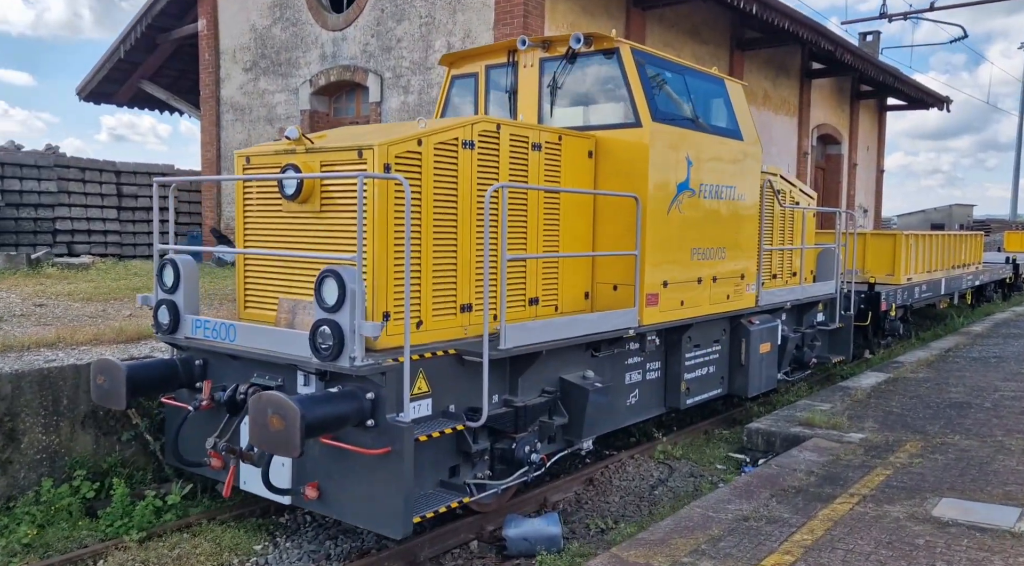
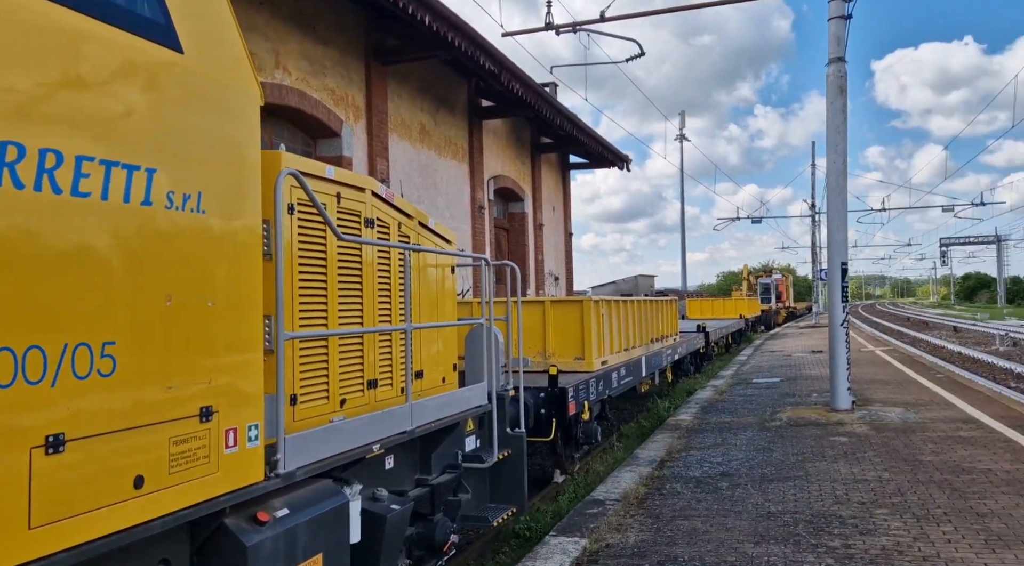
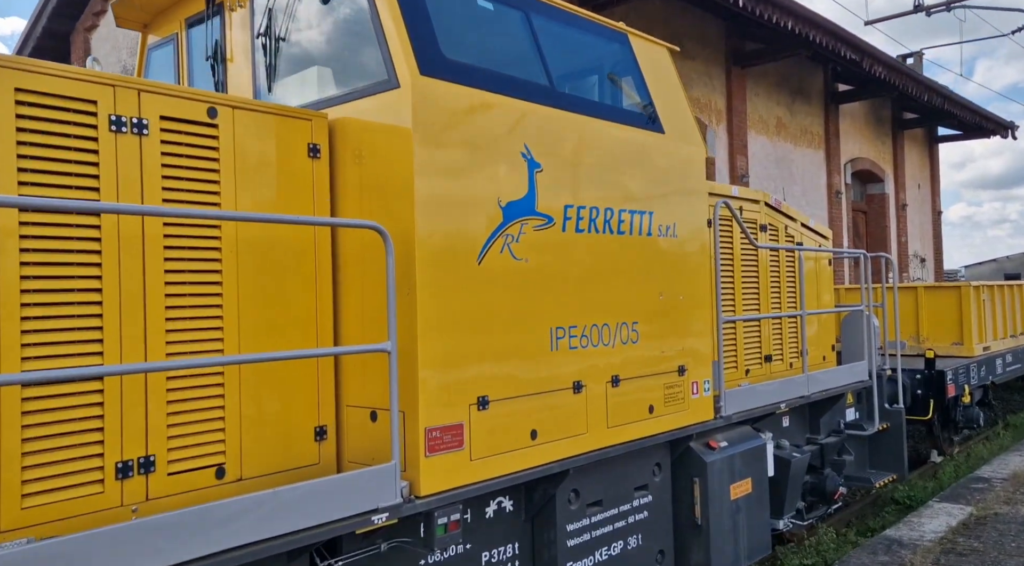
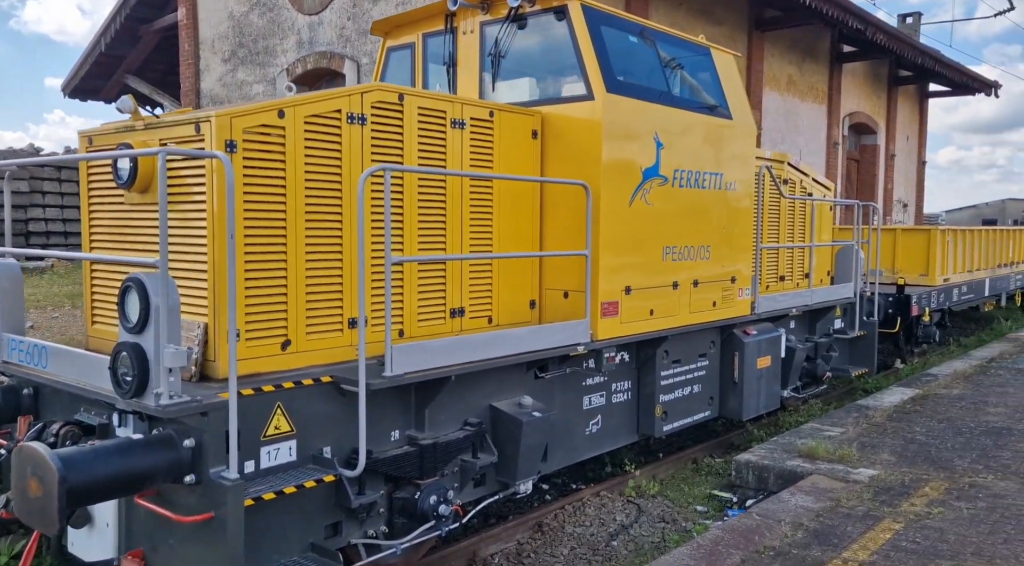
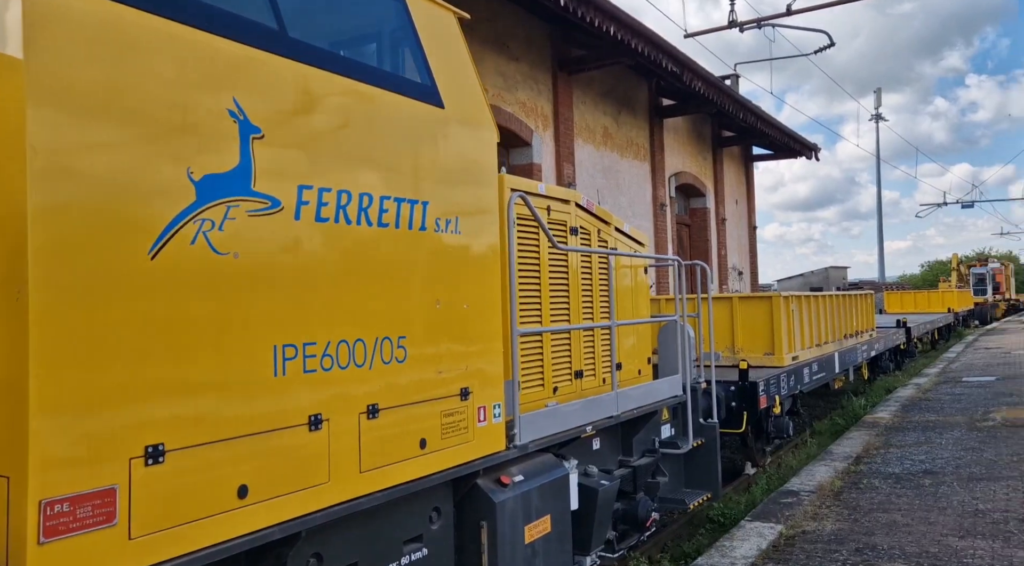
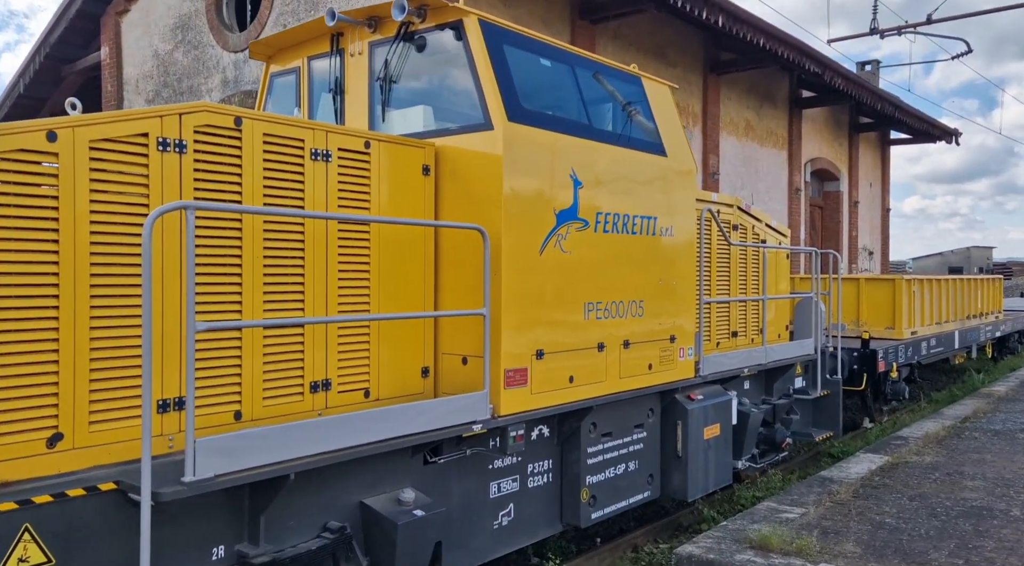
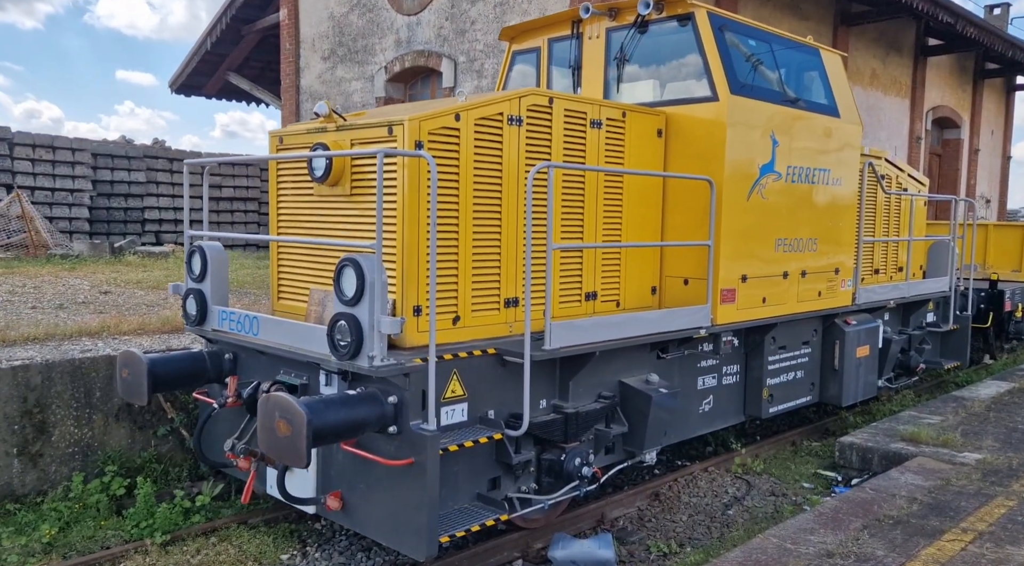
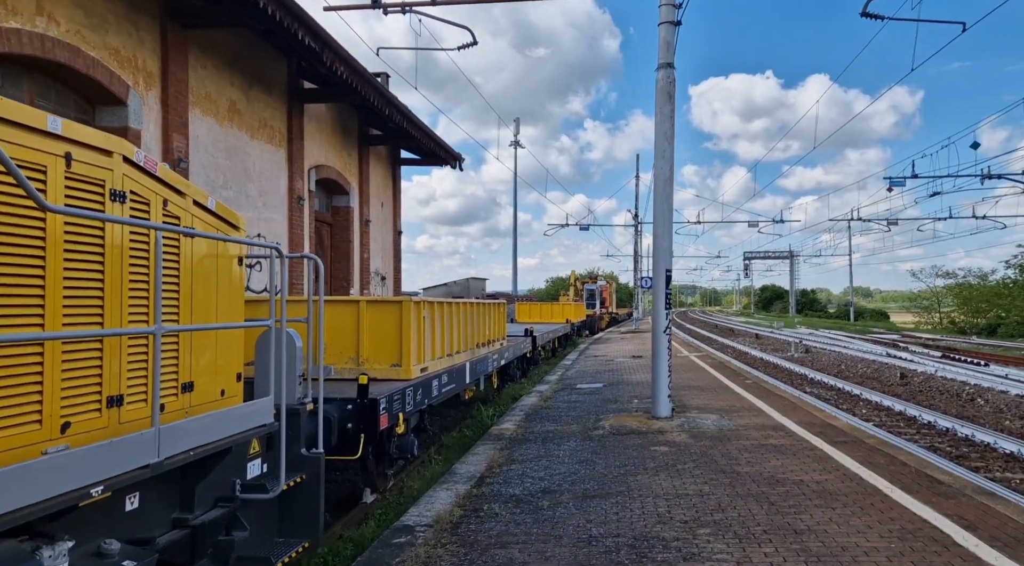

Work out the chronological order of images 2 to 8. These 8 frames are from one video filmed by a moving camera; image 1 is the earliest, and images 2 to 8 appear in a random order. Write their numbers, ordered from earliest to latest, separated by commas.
7, 4, 6, 3, 5, 2, 8
